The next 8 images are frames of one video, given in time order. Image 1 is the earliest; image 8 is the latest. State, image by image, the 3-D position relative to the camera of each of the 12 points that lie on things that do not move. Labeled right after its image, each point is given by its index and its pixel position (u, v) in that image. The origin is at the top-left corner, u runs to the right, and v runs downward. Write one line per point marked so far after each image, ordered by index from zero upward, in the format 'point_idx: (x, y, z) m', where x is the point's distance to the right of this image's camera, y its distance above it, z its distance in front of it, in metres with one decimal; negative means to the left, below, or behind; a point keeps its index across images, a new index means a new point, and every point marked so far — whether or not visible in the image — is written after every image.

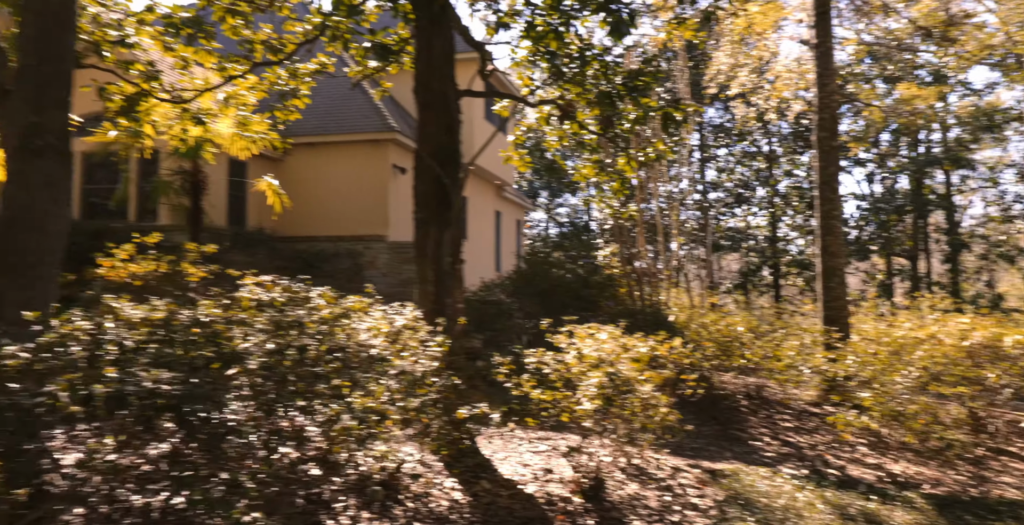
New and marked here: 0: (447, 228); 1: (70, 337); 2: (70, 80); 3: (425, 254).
0: (-0.7, +0.4, +7.1) m
1: (-2.0, -0.4, +3.1) m
2: (-2.7, +1.1, +4.3) m
3: (-0.9, +0.1, +7.0) m
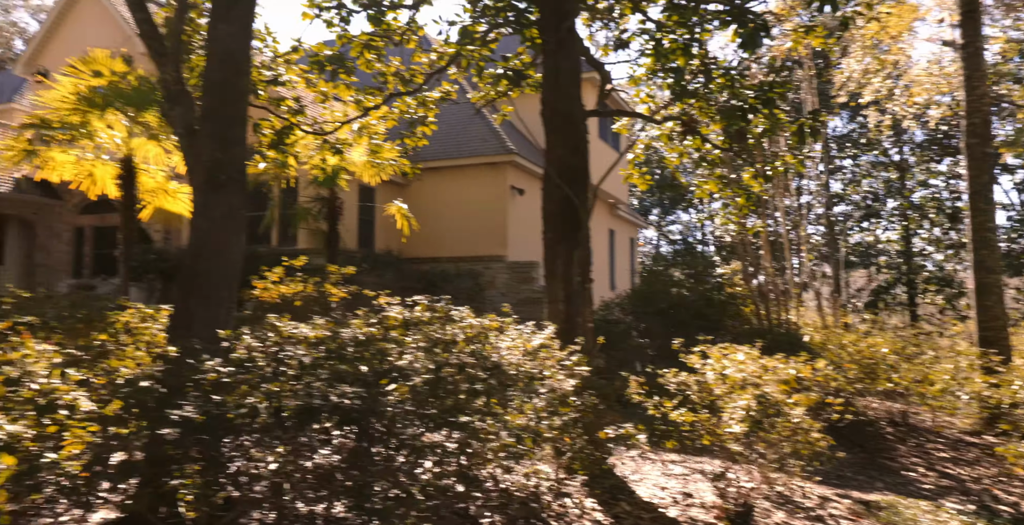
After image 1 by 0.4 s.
0: (+0.7, +0.2, +7.1) m
1: (-1.2, -0.5, +3.4) m
2: (-1.8, +1.0, +4.7) m
3: (+0.4, -0.1, +7.1) m
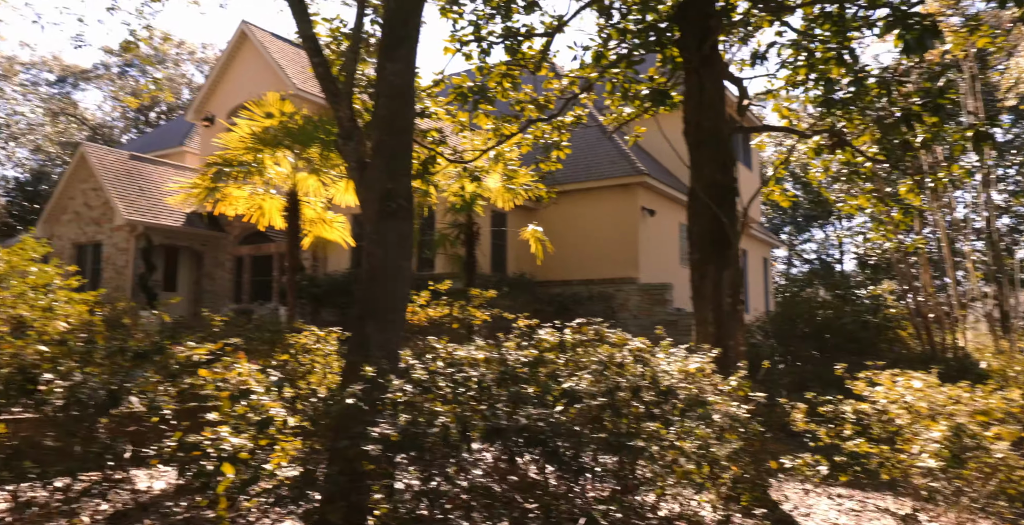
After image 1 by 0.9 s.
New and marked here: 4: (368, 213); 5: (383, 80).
0: (+2.1, -0.1, +6.9) m
1: (-0.4, -0.6, +3.5) m
2: (-0.7, +0.8, +5.0) m
3: (+1.9, -0.3, +6.9) m
4: (-1.0, +0.3, +4.8) m
5: (-0.9, +1.3, +5.0) m
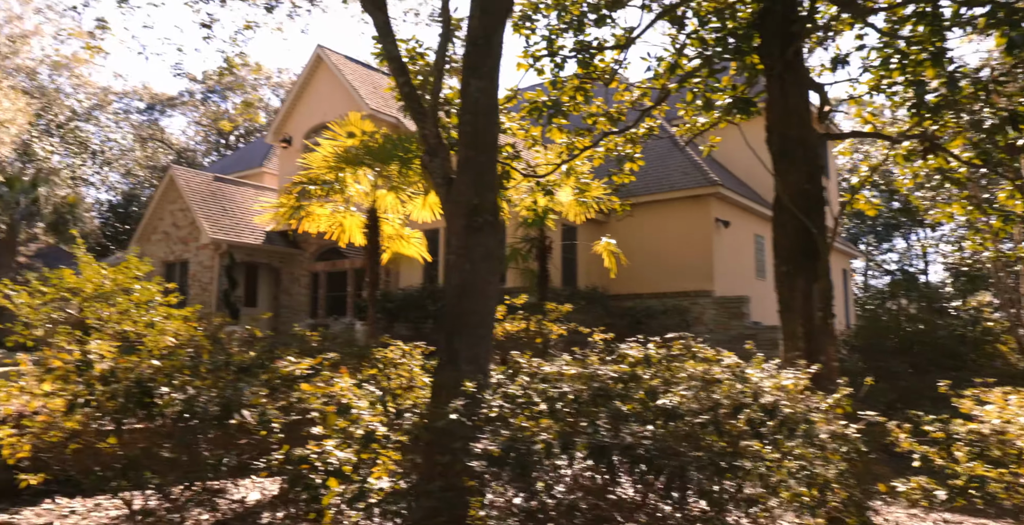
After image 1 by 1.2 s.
0: (+2.9, -0.2, +6.7) m
1: (+0.1, -0.7, +3.5) m
2: (-0.1, +0.7, +5.0) m
3: (+2.7, -0.4, +6.7) m
4: (-0.4, +0.2, +4.8) m
5: (-0.3, +1.2, +5.1) m
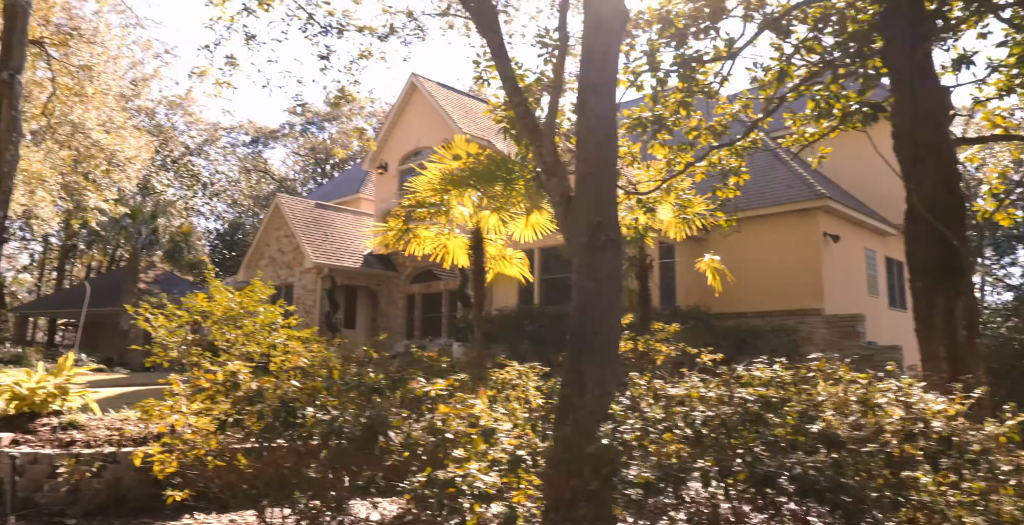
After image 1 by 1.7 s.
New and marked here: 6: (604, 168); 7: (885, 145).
0: (+3.9, -0.3, +6.2) m
1: (+0.8, -0.7, +3.4) m
2: (+0.7, +0.6, +4.9) m
3: (+3.7, -0.6, +6.2) m
4: (+0.4, +0.1, +4.7) m
5: (+0.5, +1.1, +5.0) m
6: (+0.6, +0.7, +4.8) m
7: (+8.1, +2.6, +16.0) m
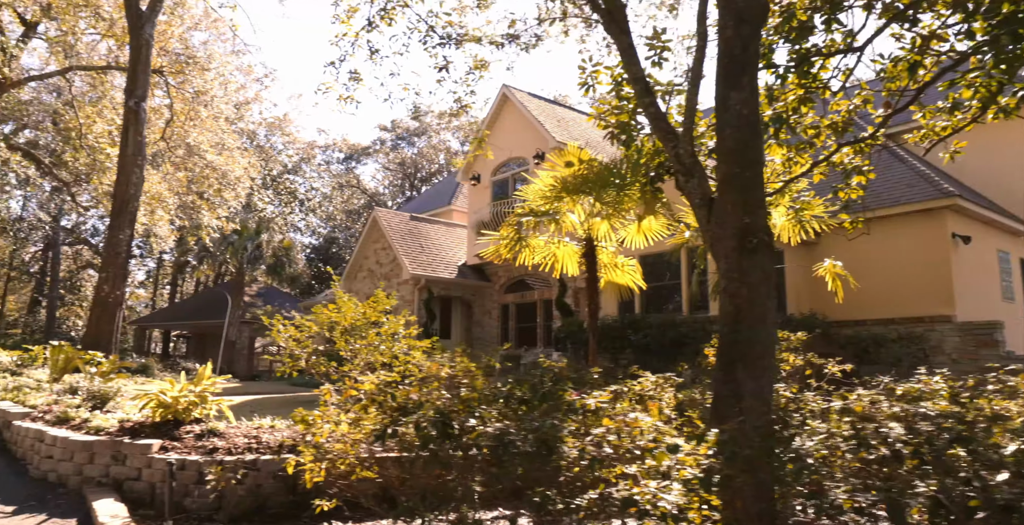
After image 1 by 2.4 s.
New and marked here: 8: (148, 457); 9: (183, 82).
0: (+5.0, -0.3, +5.5) m
1: (+1.6, -0.8, +3.1) m
2: (+1.7, +0.5, +4.6) m
3: (+4.8, -0.6, +5.6) m
4: (+1.4, +0.1, +4.5) m
5: (+1.5, +1.0, +4.8) m
6: (+1.6, +0.6, +4.6) m
7: (+10.2, +2.6, +14.8) m
8: (-3.1, -1.7, +6.0) m
9: (-9.3, +5.1, +19.6) m
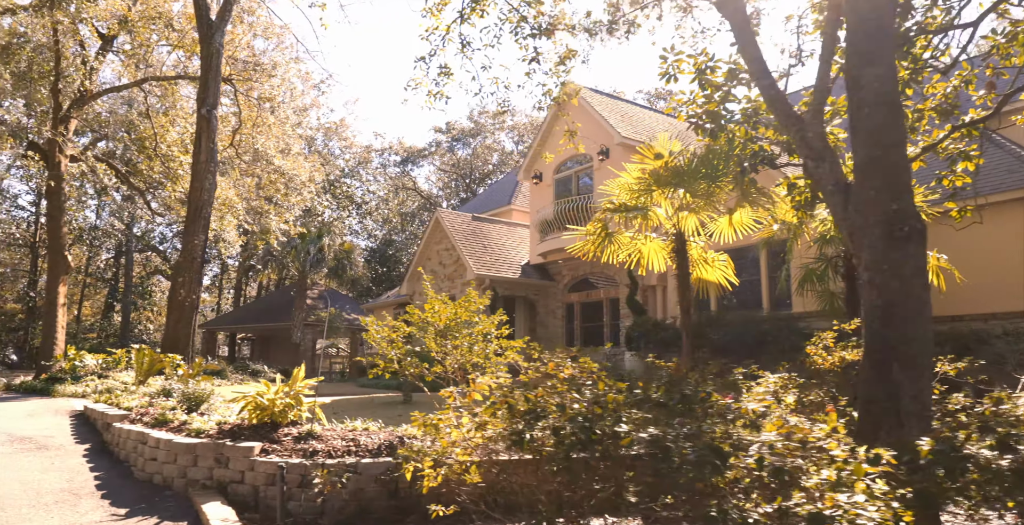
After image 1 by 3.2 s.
0: (+5.8, -0.2, +4.9) m
1: (+2.2, -0.7, +2.7) m
2: (+2.4, +0.6, +4.3) m
3: (+5.6, -0.5, +5.0) m
4: (+2.1, +0.1, +4.2) m
5: (+2.2, +1.1, +4.4) m
6: (+2.3, +0.7, +4.2) m
7: (+11.6, +2.8, +13.8) m
8: (-2.2, -1.7, +5.9) m
9: (-7.5, +5.0, +20.0) m
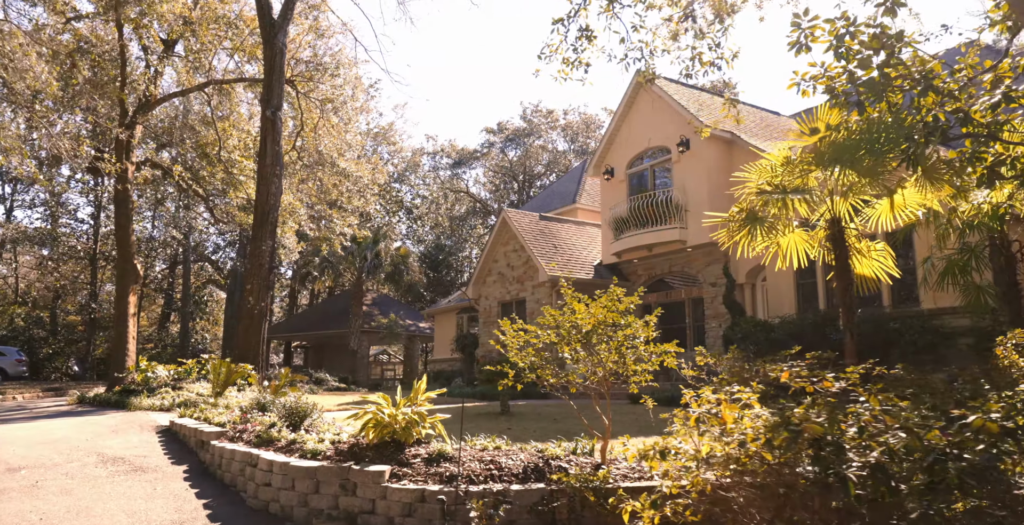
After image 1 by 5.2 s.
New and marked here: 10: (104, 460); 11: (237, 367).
0: (+7.0, 0.0, +3.7) m
1: (+3.3, -0.6, +1.7) m
2: (+3.6, +0.7, +3.2) m
3: (+6.8, -0.3, +3.7) m
4: (+3.3, +0.3, +3.1) m
5: (+3.4, +1.2, +3.4) m
6: (+3.5, +0.8, +3.2) m
7: (+13.2, +3.1, +12.3) m
8: (-0.9, -1.7, +5.1) m
9: (-5.6, +4.8, +19.5) m
10: (-4.1, -2.0, +7.0) m
11: (-4.8, -1.8, +12.3) m
